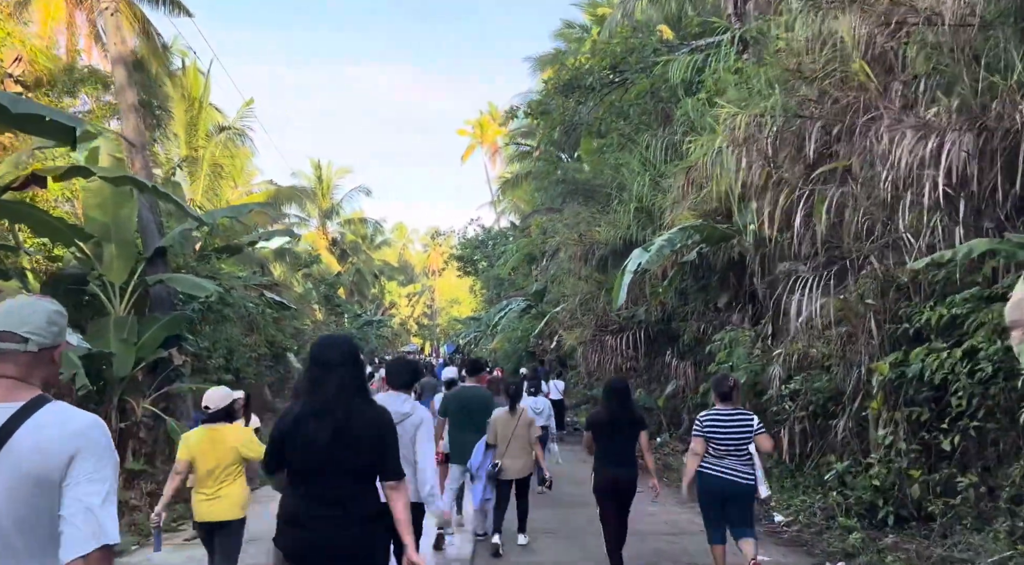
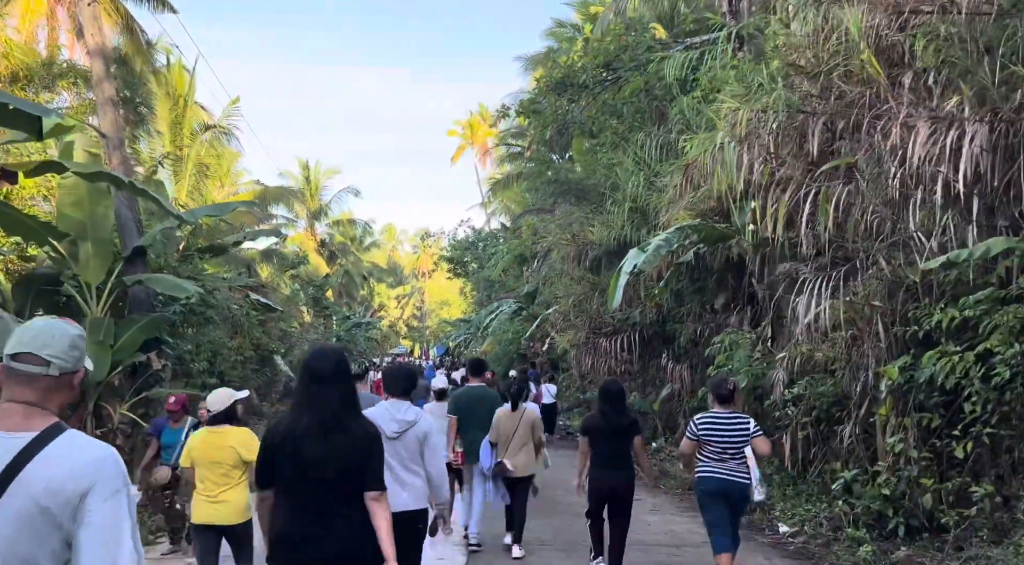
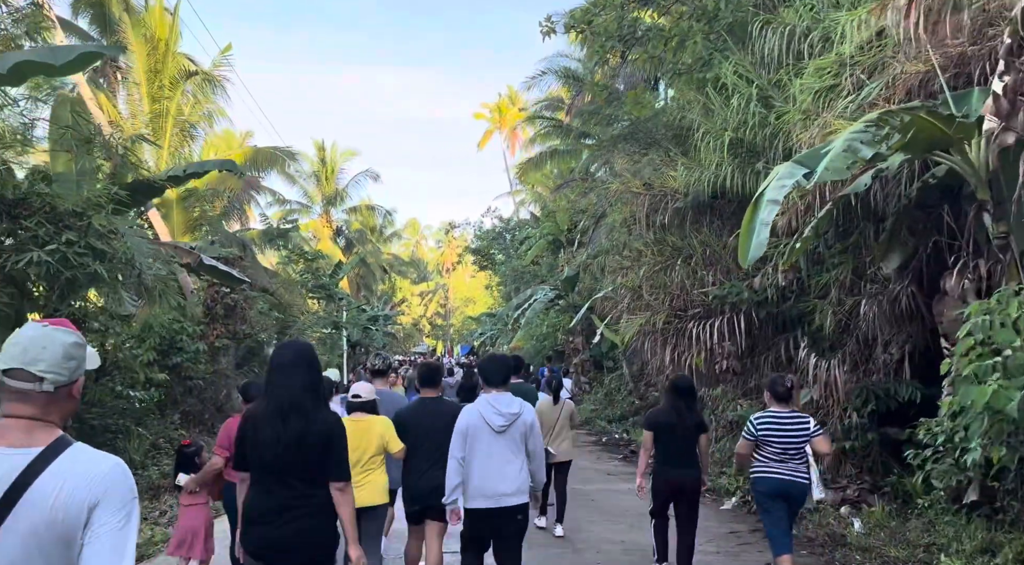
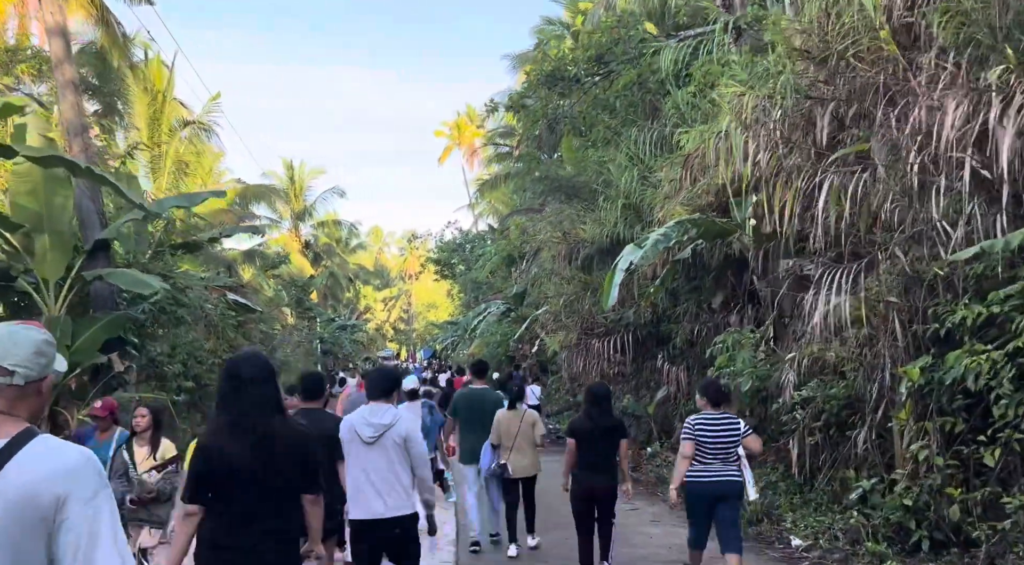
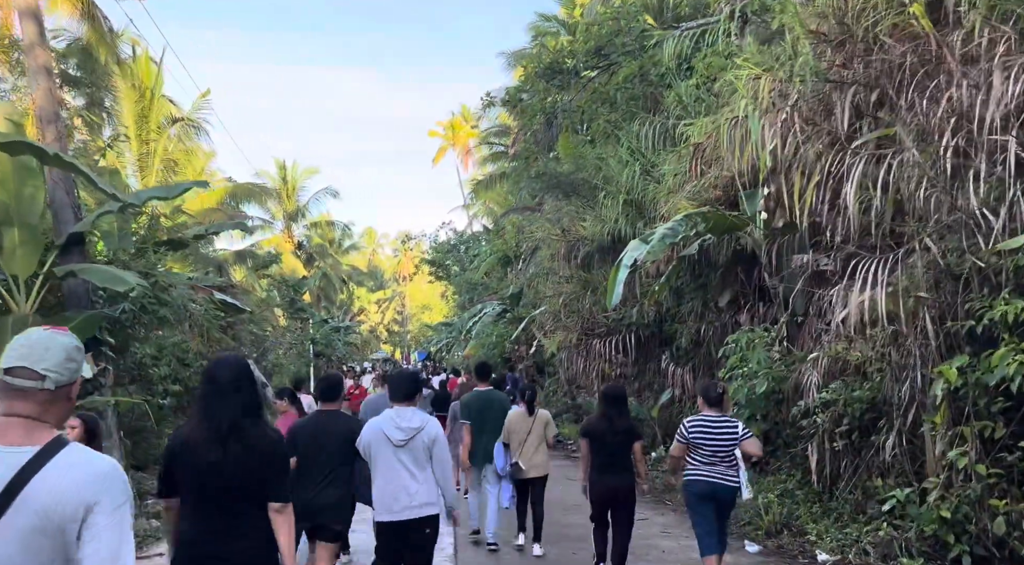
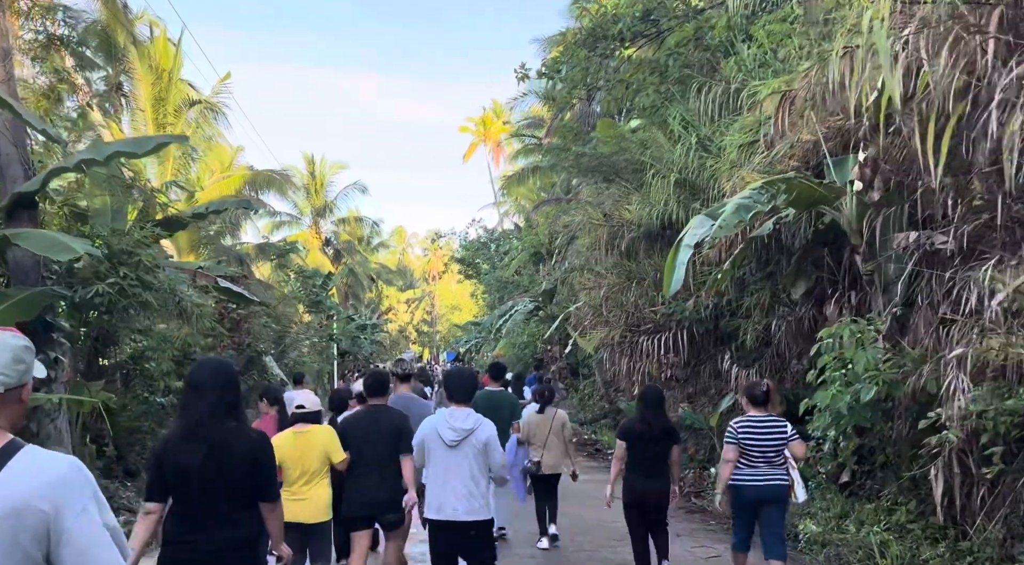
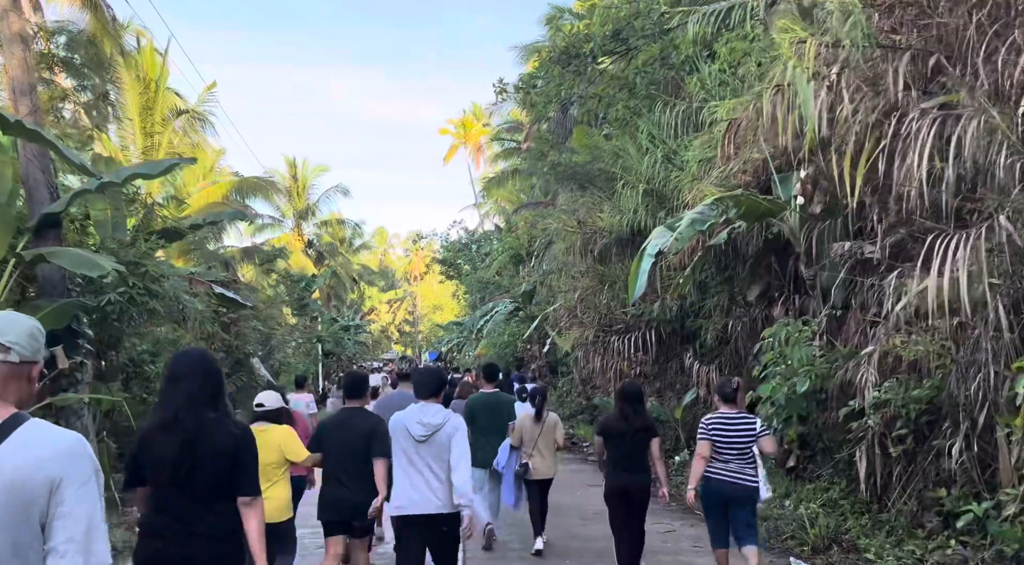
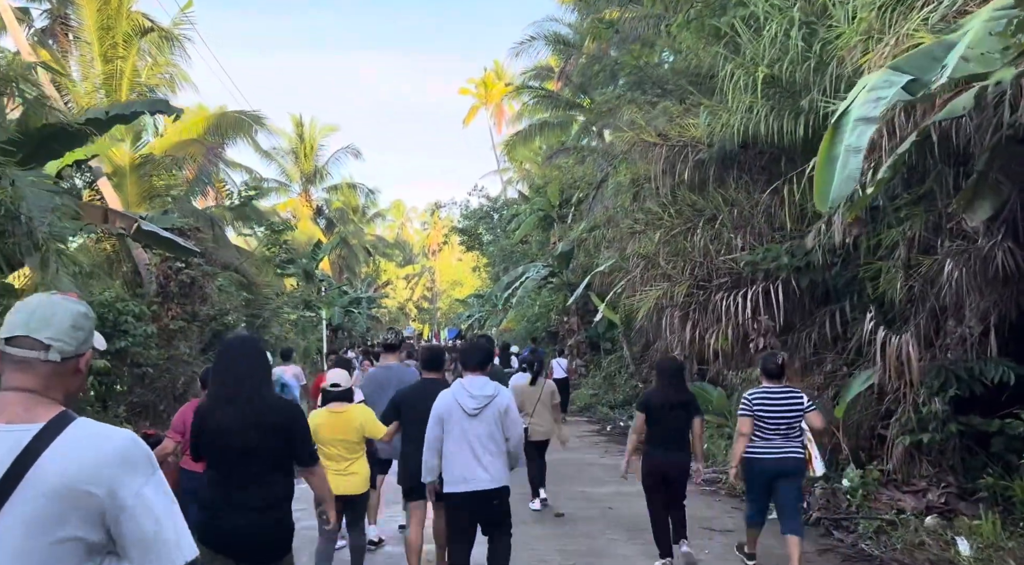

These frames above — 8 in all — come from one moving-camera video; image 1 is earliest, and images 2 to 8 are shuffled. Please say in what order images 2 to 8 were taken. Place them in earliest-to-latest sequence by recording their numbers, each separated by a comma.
2, 4, 5, 7, 6, 3, 8
